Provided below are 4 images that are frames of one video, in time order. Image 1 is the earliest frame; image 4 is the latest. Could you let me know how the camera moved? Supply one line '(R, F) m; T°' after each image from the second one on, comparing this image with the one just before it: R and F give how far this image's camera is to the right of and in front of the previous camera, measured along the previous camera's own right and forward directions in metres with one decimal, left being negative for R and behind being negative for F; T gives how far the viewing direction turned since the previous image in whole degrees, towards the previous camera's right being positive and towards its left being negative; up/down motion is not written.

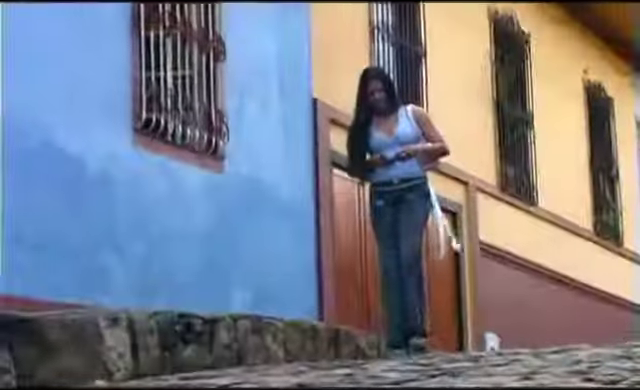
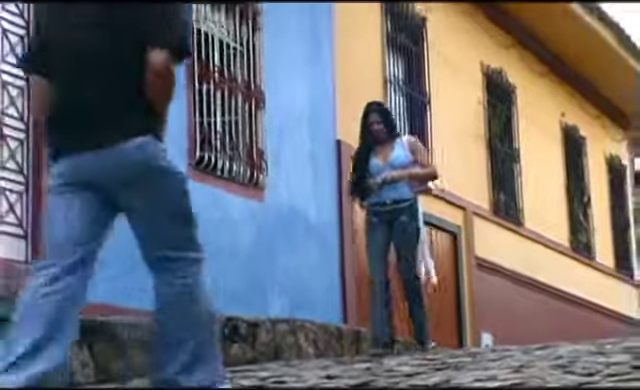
(-0.2, -1.4) m; 0°
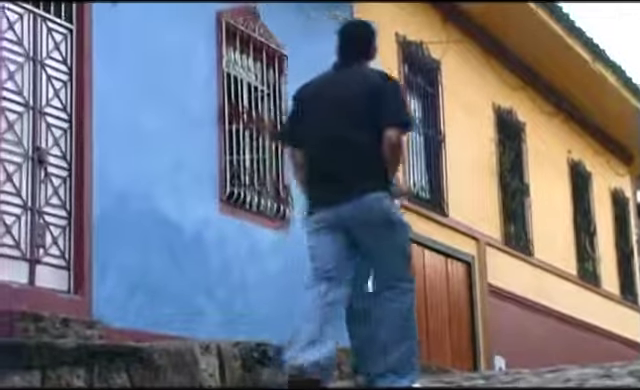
(-0.1, -0.6) m; 0°
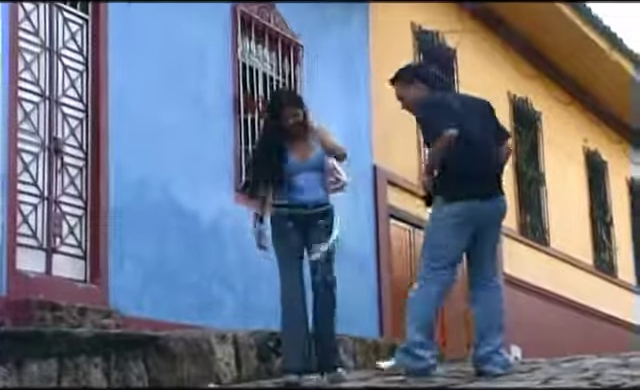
(0.0, 0.0) m; -1°
